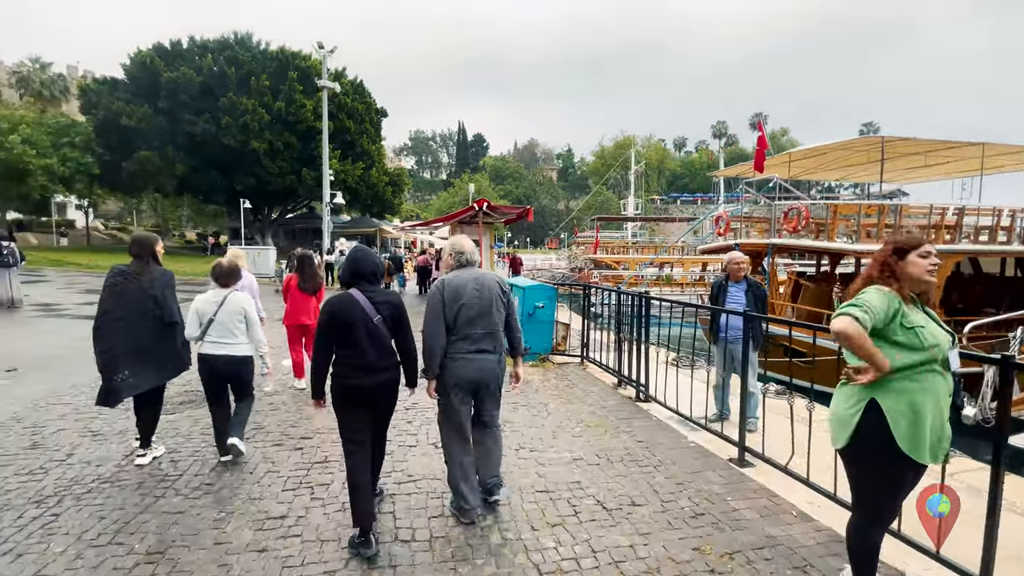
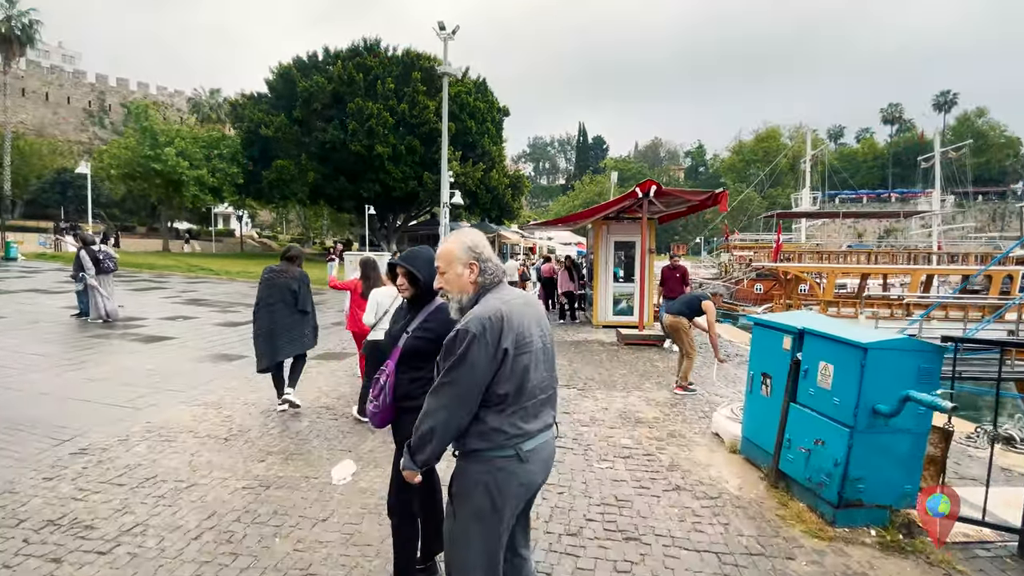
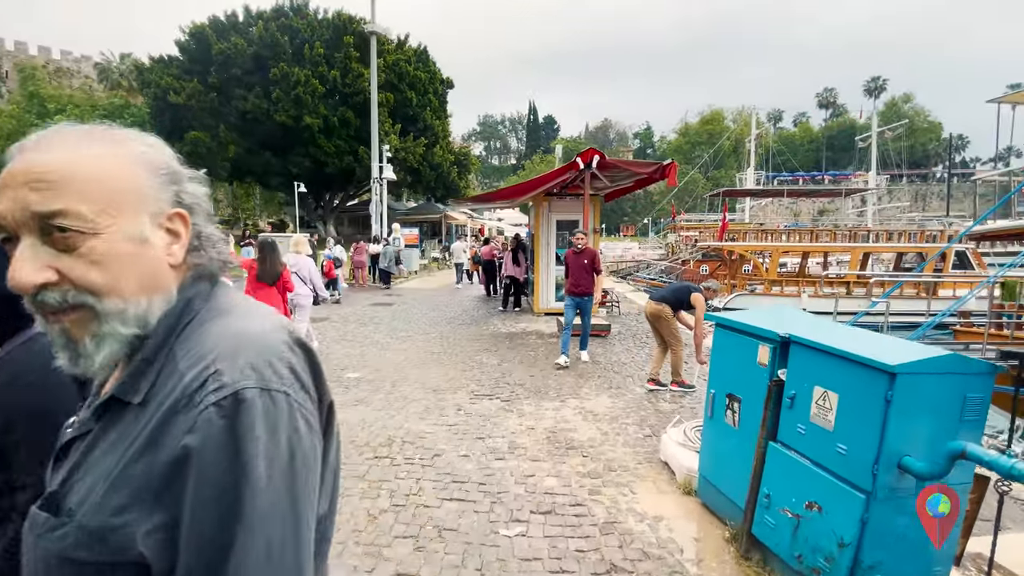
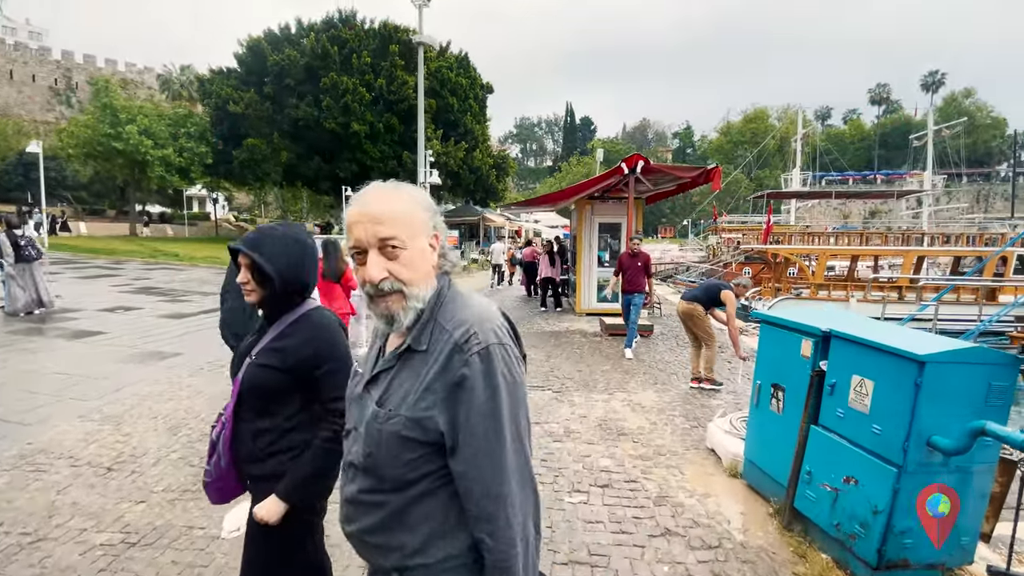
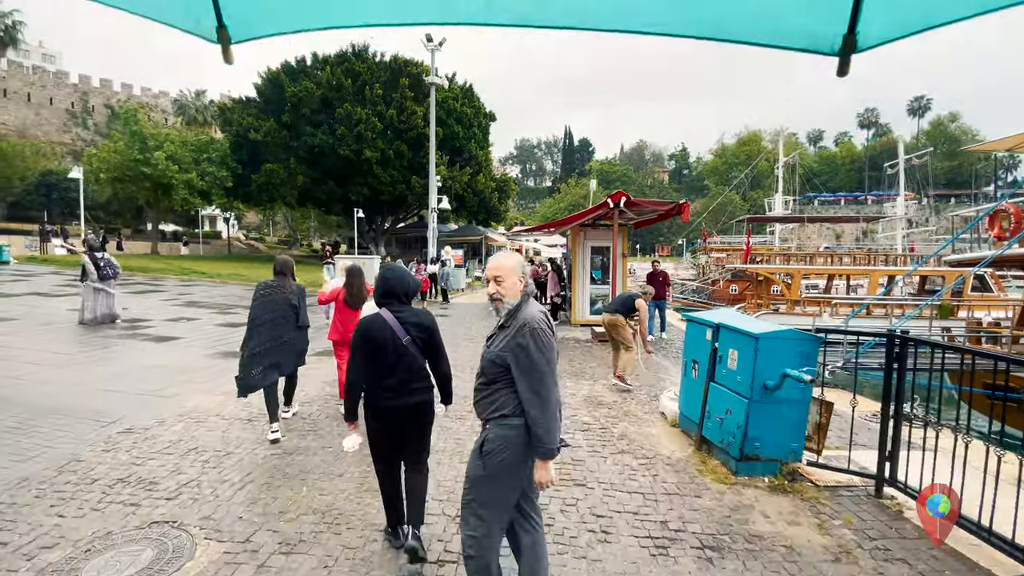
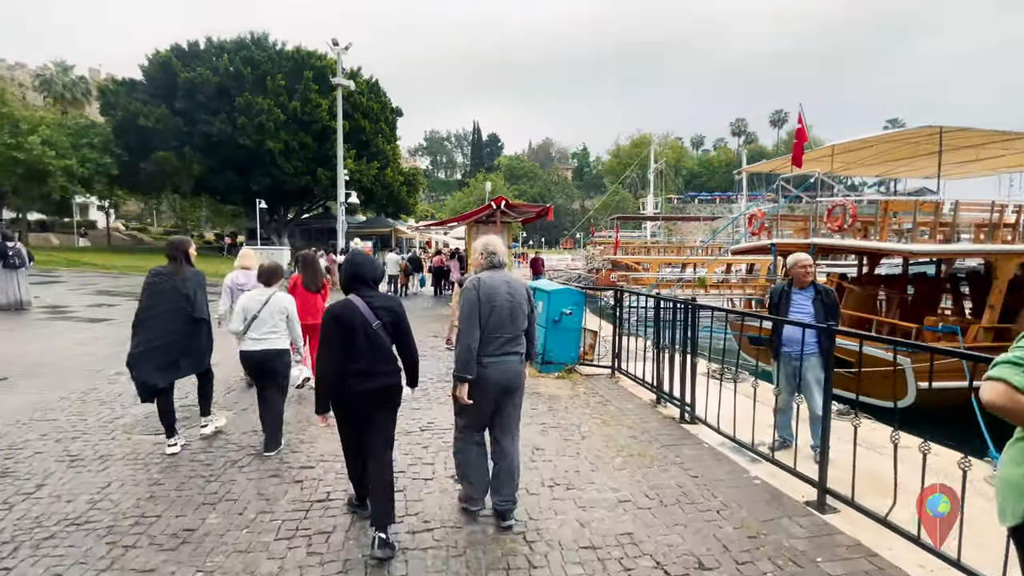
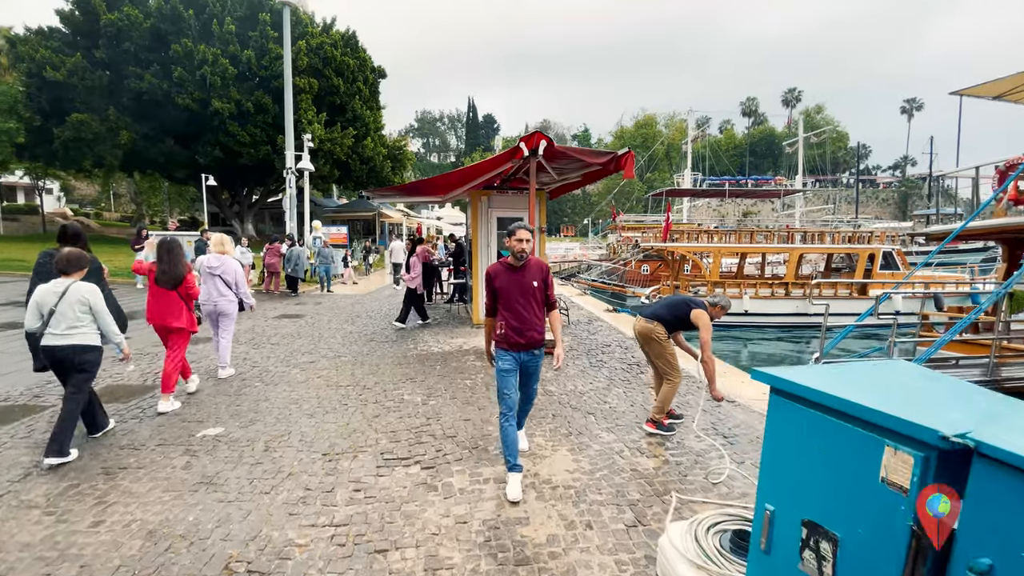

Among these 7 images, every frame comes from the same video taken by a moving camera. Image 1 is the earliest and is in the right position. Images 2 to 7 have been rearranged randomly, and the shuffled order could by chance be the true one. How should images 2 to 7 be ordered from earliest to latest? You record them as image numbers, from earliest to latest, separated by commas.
6, 5, 2, 4, 3, 7
